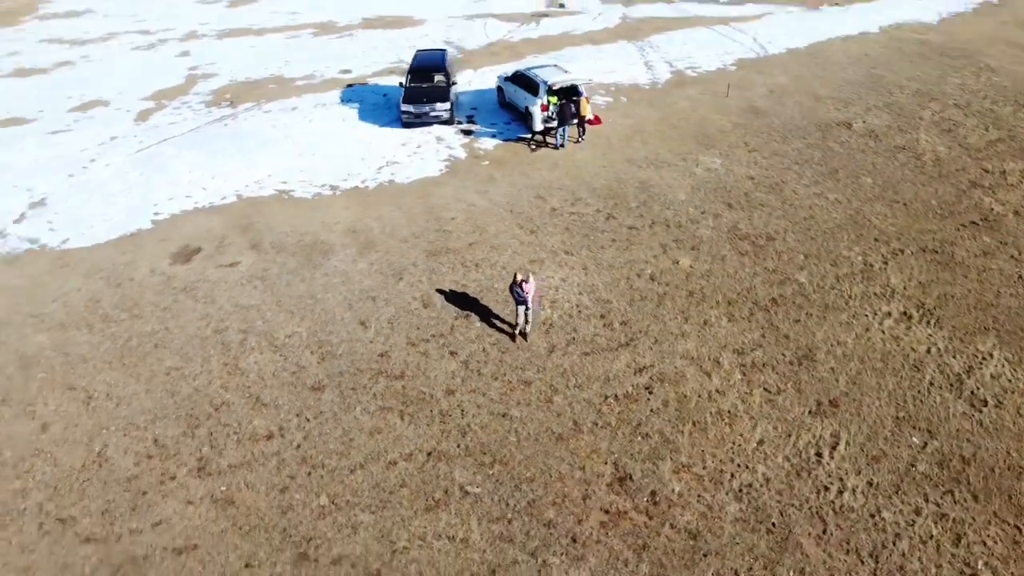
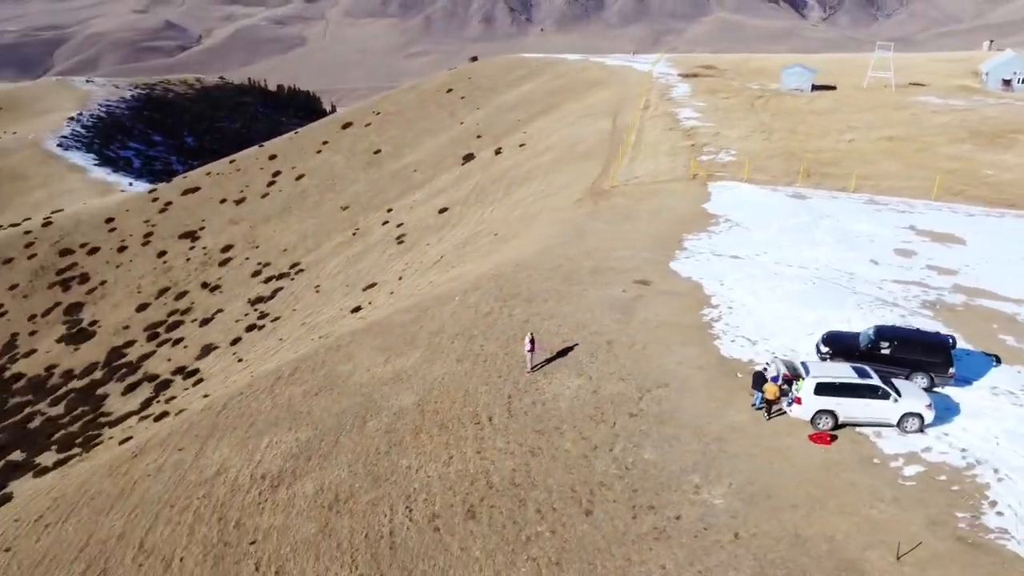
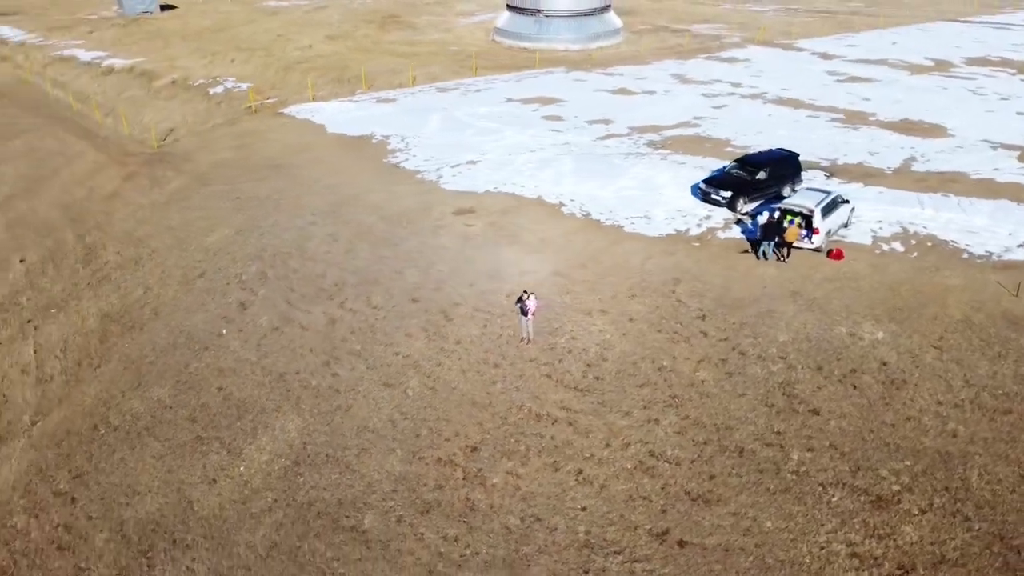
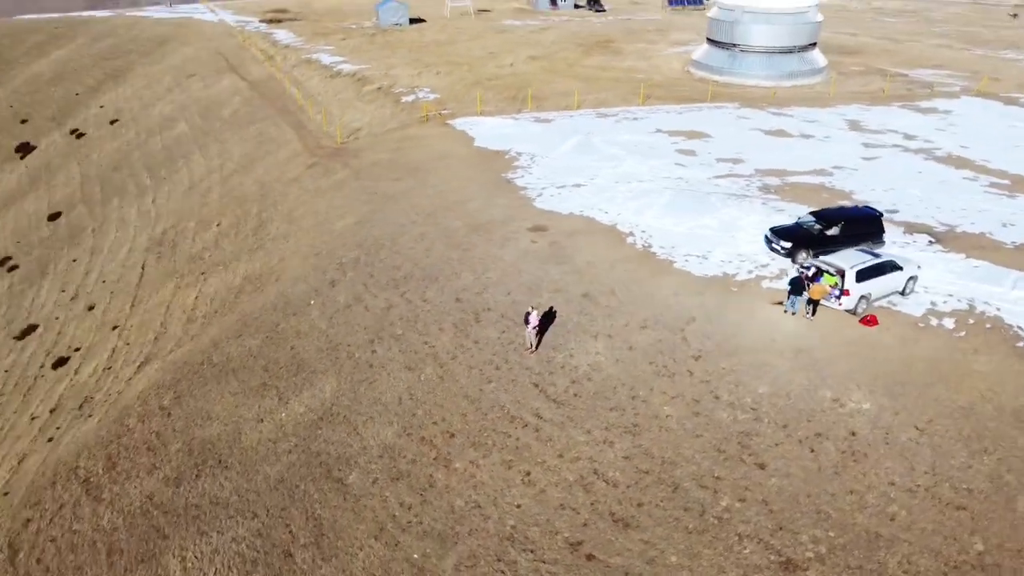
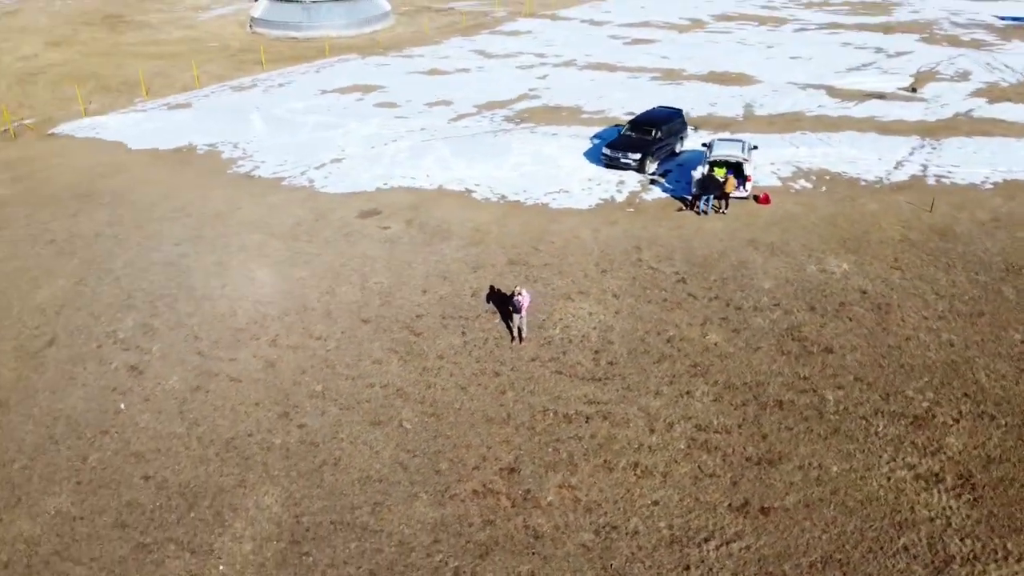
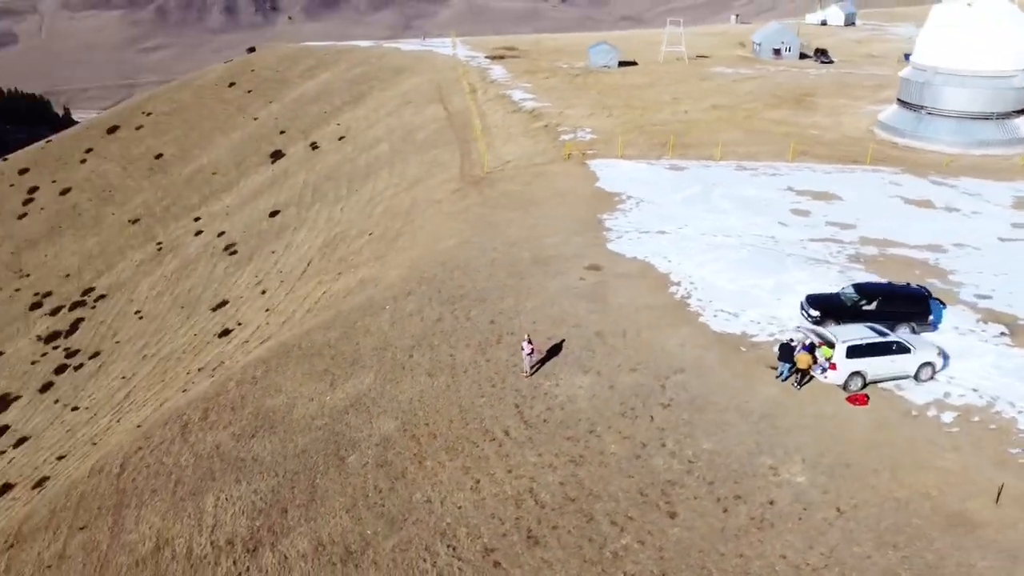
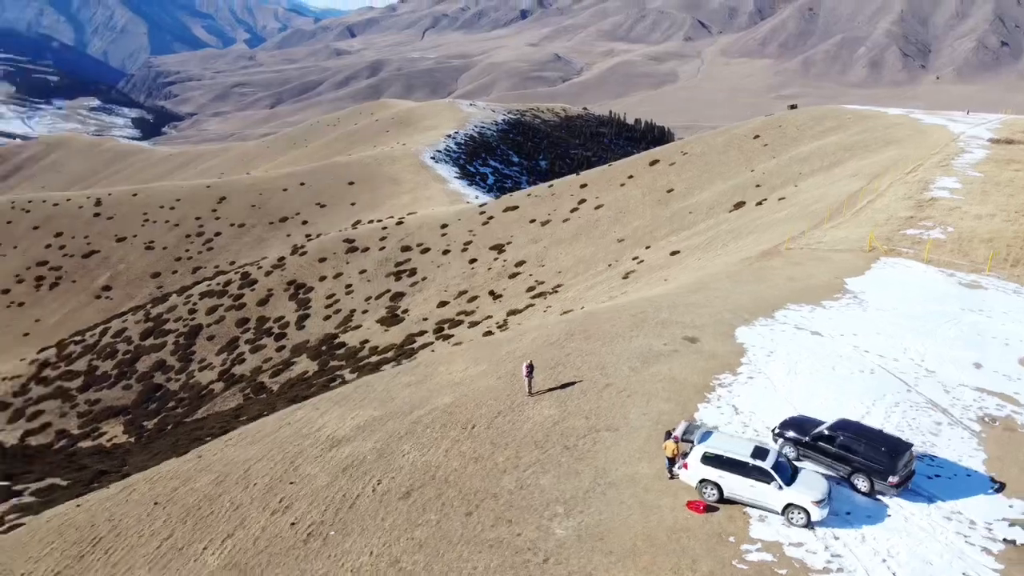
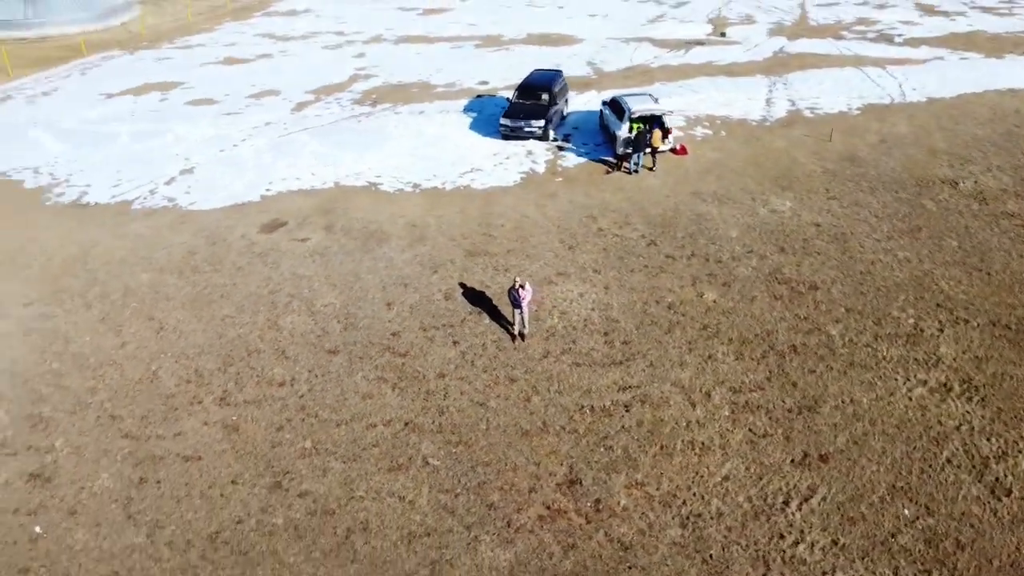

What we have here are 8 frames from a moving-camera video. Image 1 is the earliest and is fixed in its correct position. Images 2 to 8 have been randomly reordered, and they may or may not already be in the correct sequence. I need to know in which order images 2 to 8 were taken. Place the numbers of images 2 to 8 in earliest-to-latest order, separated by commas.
8, 5, 3, 4, 6, 2, 7
